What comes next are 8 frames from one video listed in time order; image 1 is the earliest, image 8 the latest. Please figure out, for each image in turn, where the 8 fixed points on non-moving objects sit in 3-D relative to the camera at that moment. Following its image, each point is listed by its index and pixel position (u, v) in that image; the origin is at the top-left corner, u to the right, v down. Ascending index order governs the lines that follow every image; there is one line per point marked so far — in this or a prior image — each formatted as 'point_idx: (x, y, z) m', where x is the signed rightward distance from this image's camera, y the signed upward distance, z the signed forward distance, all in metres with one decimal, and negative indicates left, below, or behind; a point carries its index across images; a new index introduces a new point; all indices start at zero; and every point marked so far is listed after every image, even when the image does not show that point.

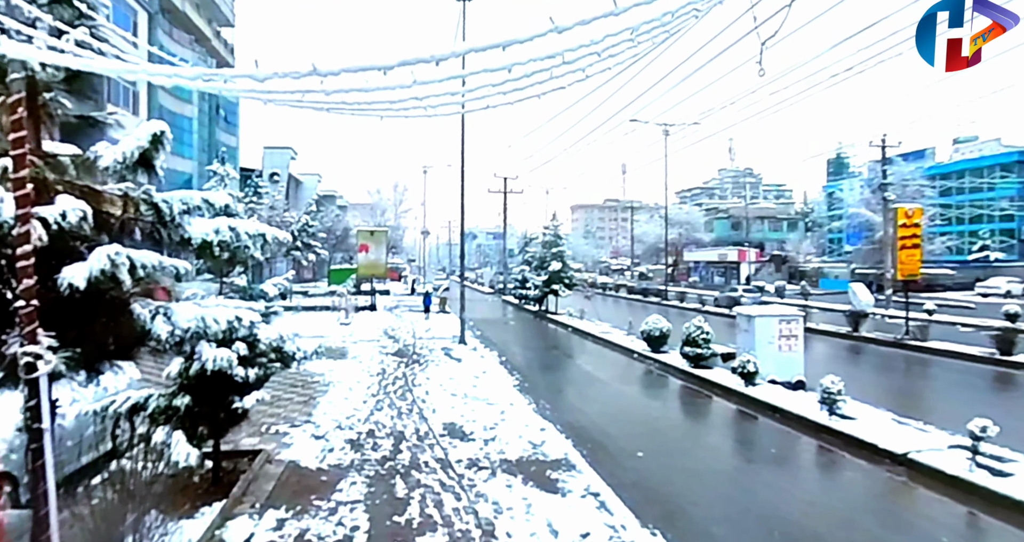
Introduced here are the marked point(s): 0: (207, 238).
0: (-2.1, +0.2, +3.6) m
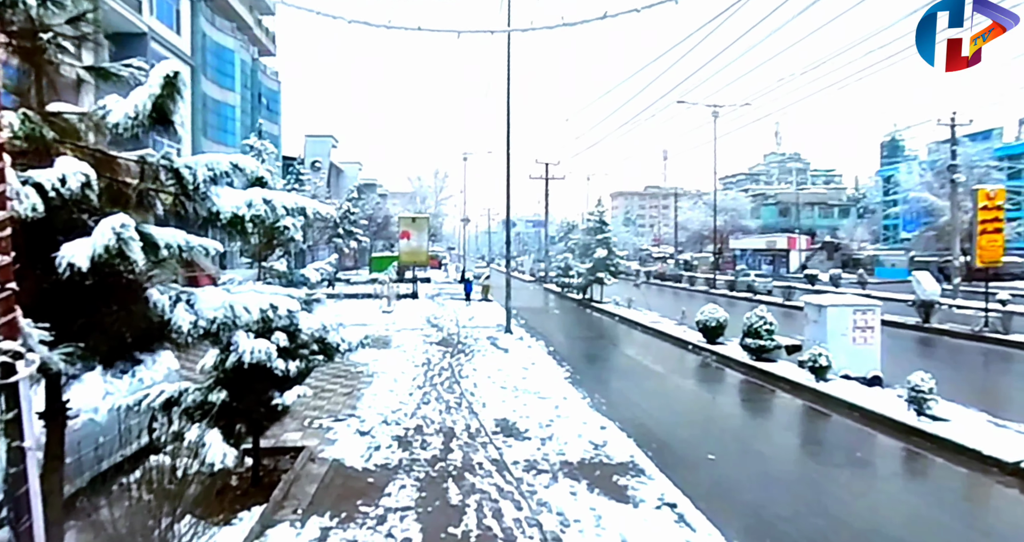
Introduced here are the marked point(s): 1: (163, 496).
0: (-1.6, +0.3, +3.0) m
1: (-2.4, -1.5, +3.6) m
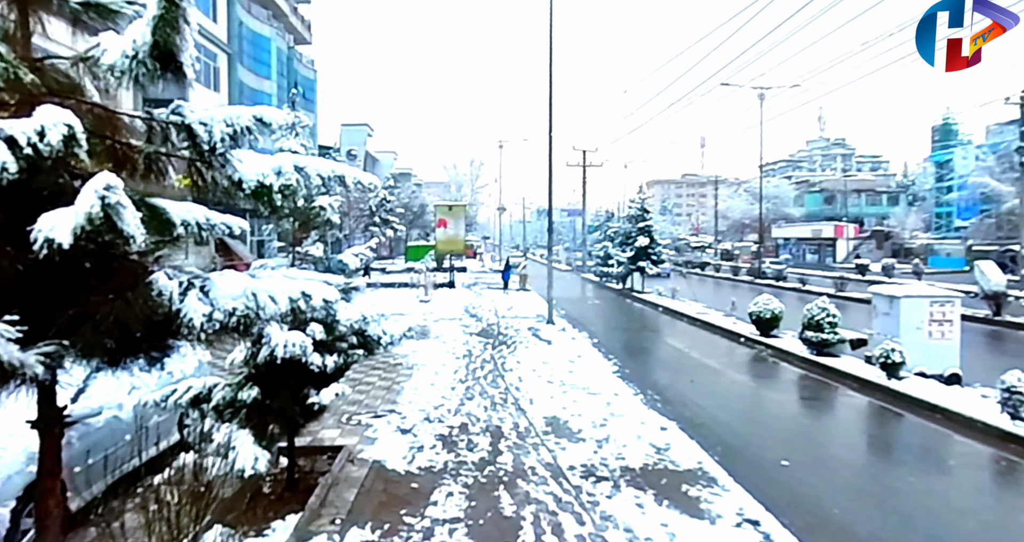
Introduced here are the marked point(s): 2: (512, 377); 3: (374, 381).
0: (-1.2, +0.4, +2.5) m
1: (-2.0, -1.4, +3.2) m
2: (0.0, -1.9, +9.2) m
3: (-2.3, -1.8, +8.6) m
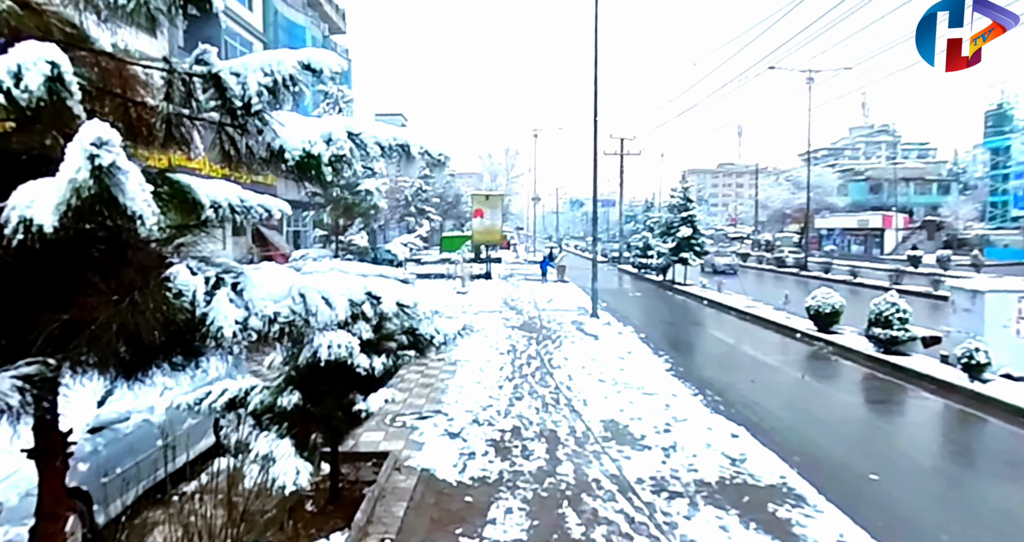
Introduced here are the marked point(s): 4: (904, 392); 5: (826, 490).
0: (-0.8, +0.5, +2.0) m
1: (-1.5, -1.4, +2.7) m
2: (+0.8, -1.7, +8.7) m
3: (-1.5, -1.7, +8.2) m
4: (+8.5, -2.6, +11.4) m
5: (+3.5, -2.6, +5.8) m
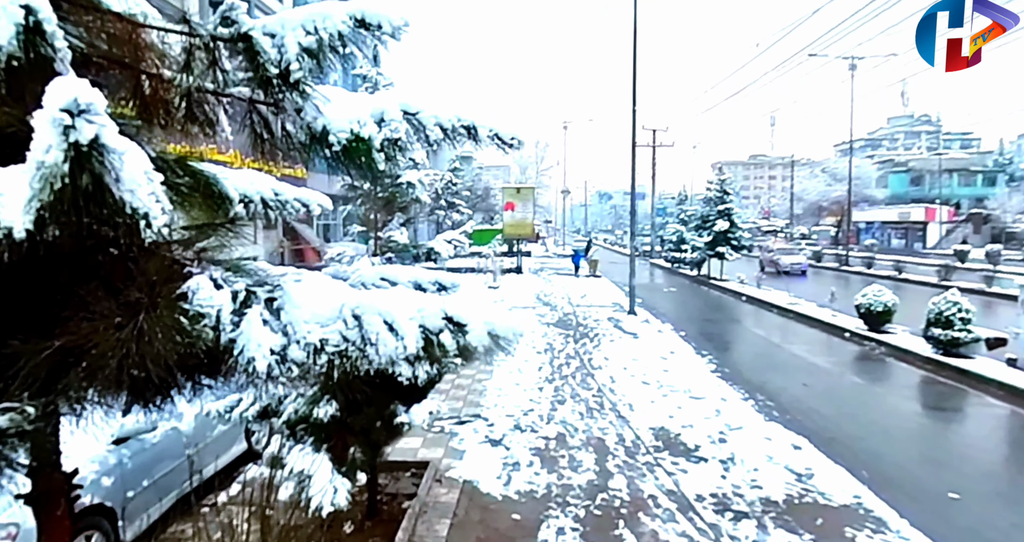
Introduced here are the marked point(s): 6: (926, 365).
0: (-0.5, +0.4, +1.6) m
1: (-1.2, -1.4, +2.4) m
2: (+1.4, -1.7, +8.3) m
3: (-0.9, -1.6, +7.9) m
4: (+9.3, -2.6, +10.6) m
5: (+4.0, -2.6, +5.2) m
6: (+10.1, -2.3, +12.7) m
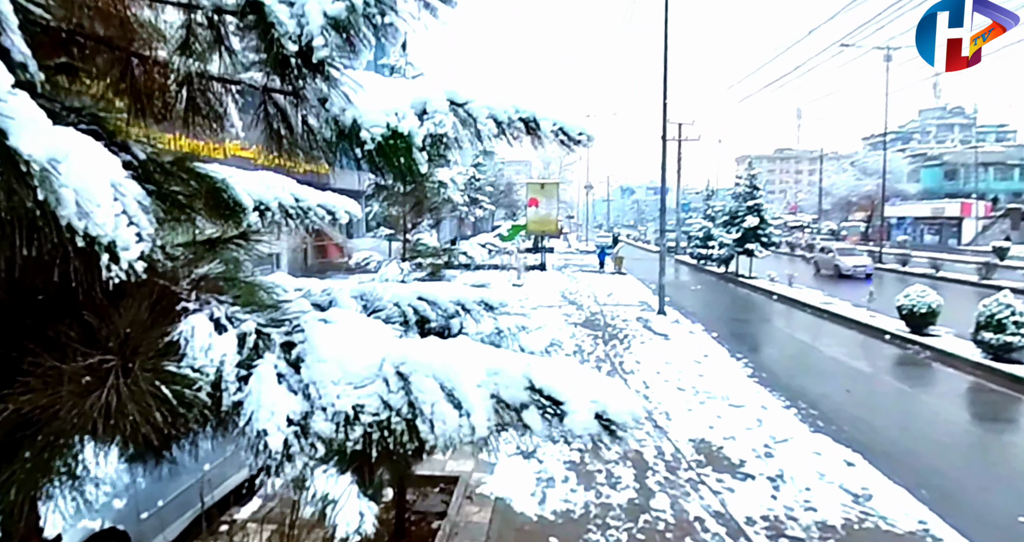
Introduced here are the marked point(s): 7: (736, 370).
0: (-0.3, +0.4, +1.3) m
1: (-1.0, -1.4, +2.2) m
2: (+1.9, -1.7, +7.9) m
3: (-0.5, -1.6, +7.6) m
4: (+9.8, -2.6, +9.9) m
5: (+4.3, -2.6, +4.8) m
6: (+10.7, -2.3, +12.0) m
7: (+4.2, -1.8, +9.8) m
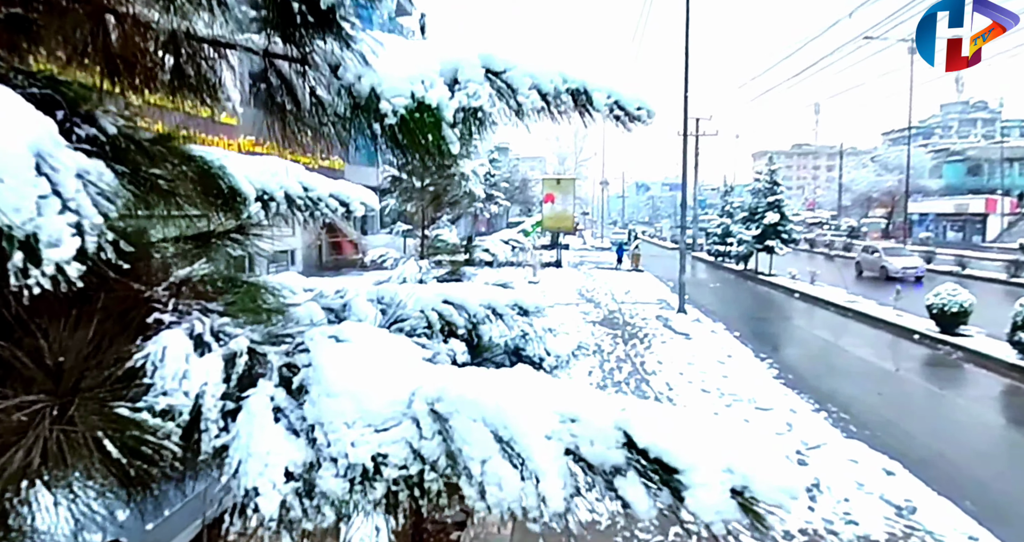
0: (-0.2, +0.4, +1.1) m
1: (-0.9, -1.4, +2.0) m
2: (+2.2, -1.6, +7.6) m
3: (-0.2, -1.6, +7.4) m
4: (+10.1, -2.6, +9.5) m
5: (+4.5, -2.6, +4.4) m
6: (+11.1, -2.2, +11.5) m
7: (+4.5, -1.8, +9.4) m
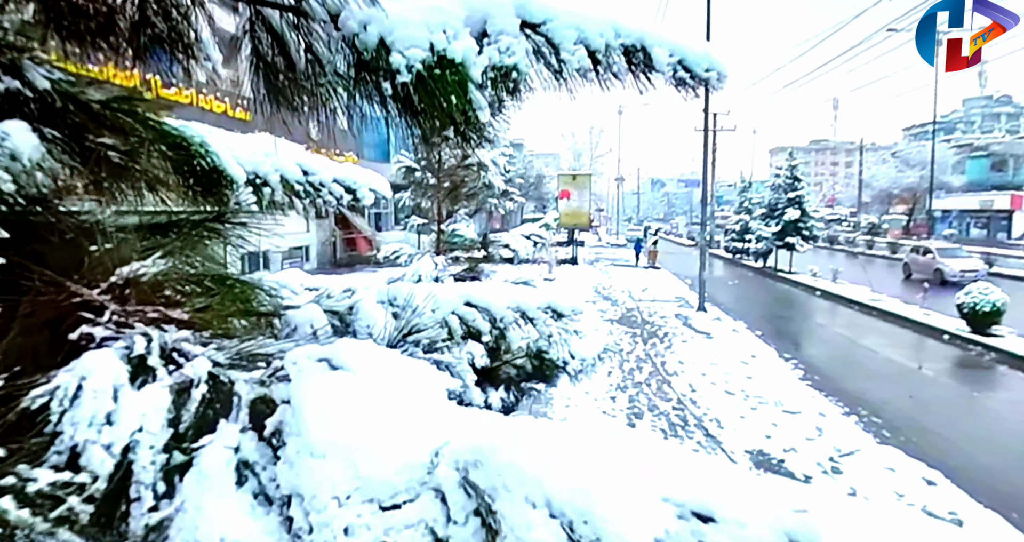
0: (-0.1, +0.4, +0.9) m
1: (-0.8, -1.4, +1.8) m
2: (+2.4, -1.6, +7.4) m
3: (0.0, -1.5, +7.2) m
4: (+10.4, -2.5, +9.0) m
5: (+4.7, -2.6, +4.1) m
6: (+11.4, -2.2, +11.0) m
7: (+4.8, -1.8, +9.1) m
